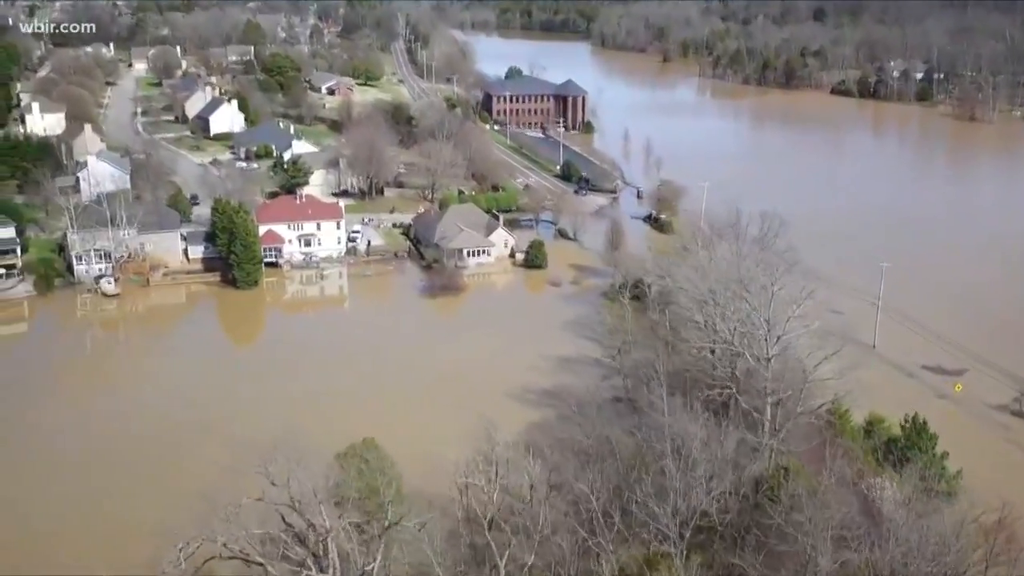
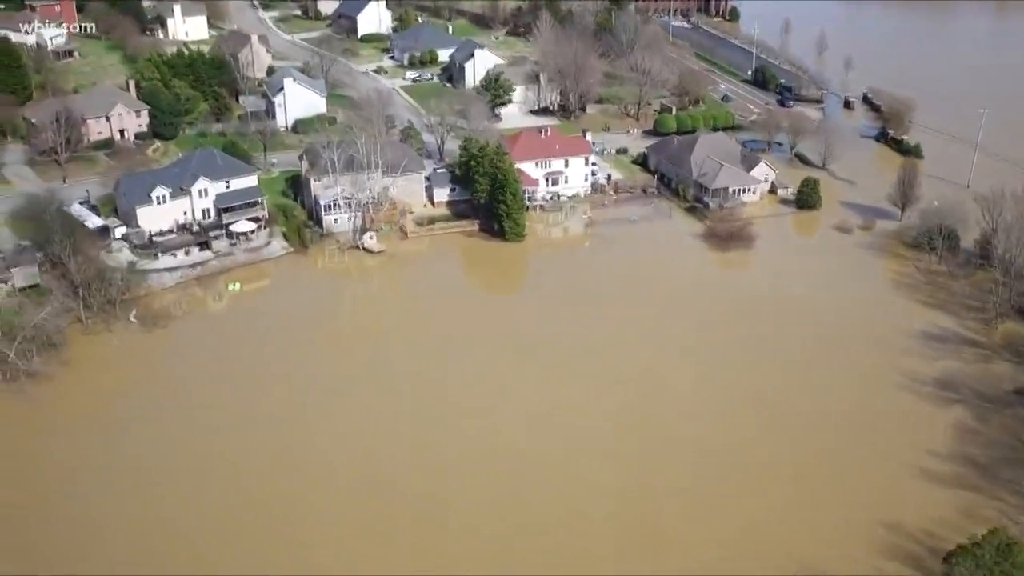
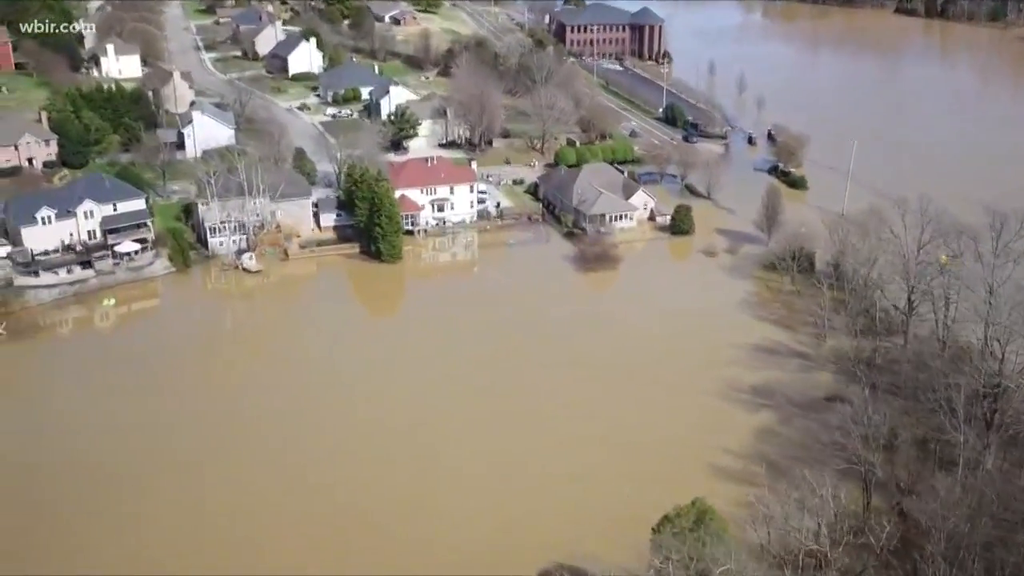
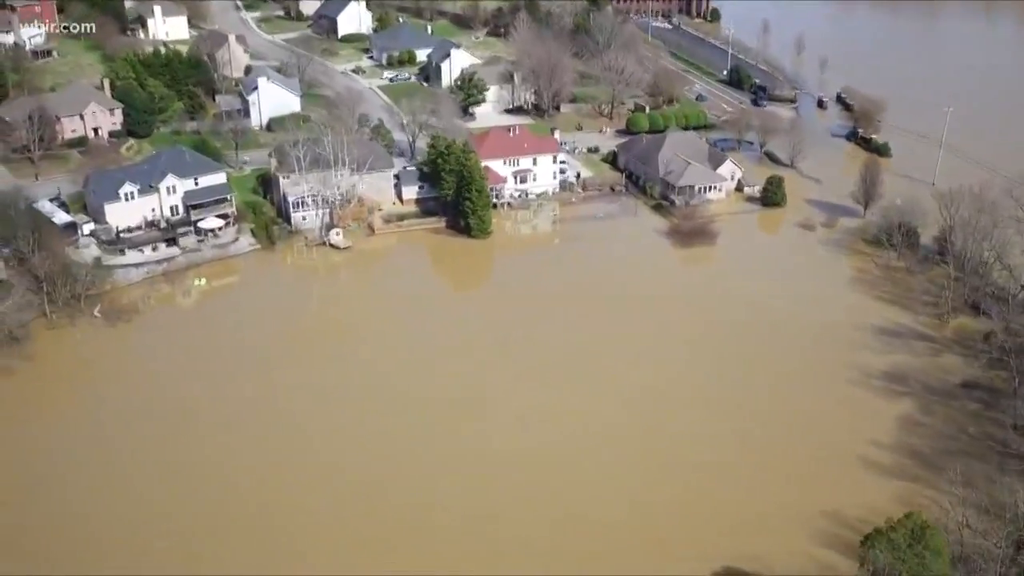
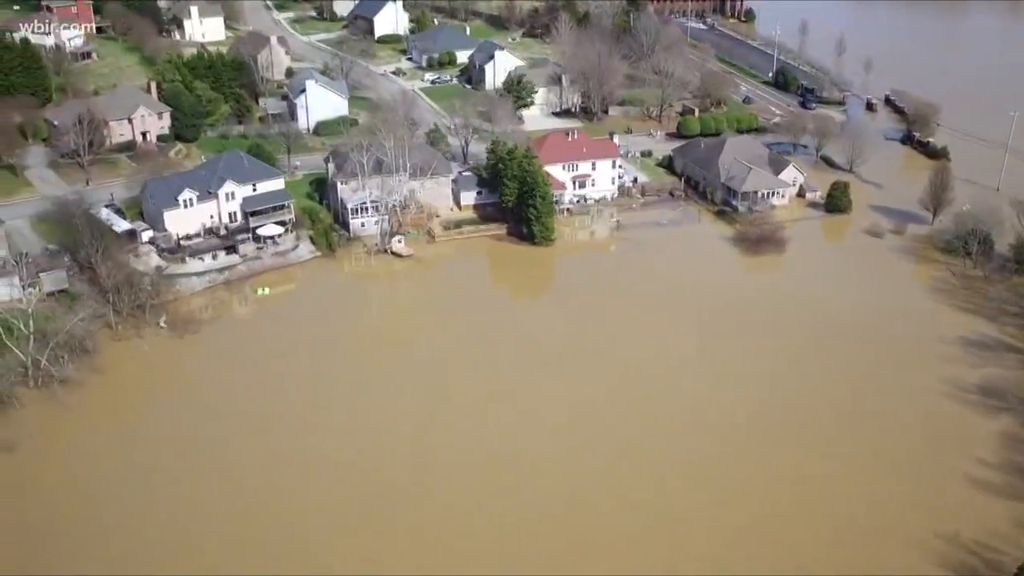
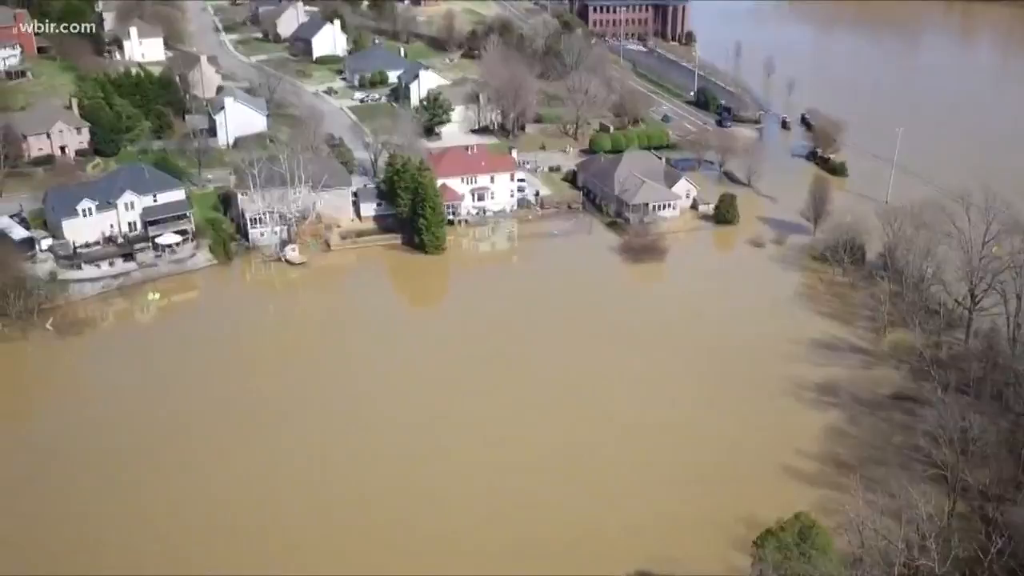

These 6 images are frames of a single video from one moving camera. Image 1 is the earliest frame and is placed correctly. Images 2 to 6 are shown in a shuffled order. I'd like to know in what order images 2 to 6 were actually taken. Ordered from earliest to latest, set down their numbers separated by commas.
3, 6, 4, 2, 5
